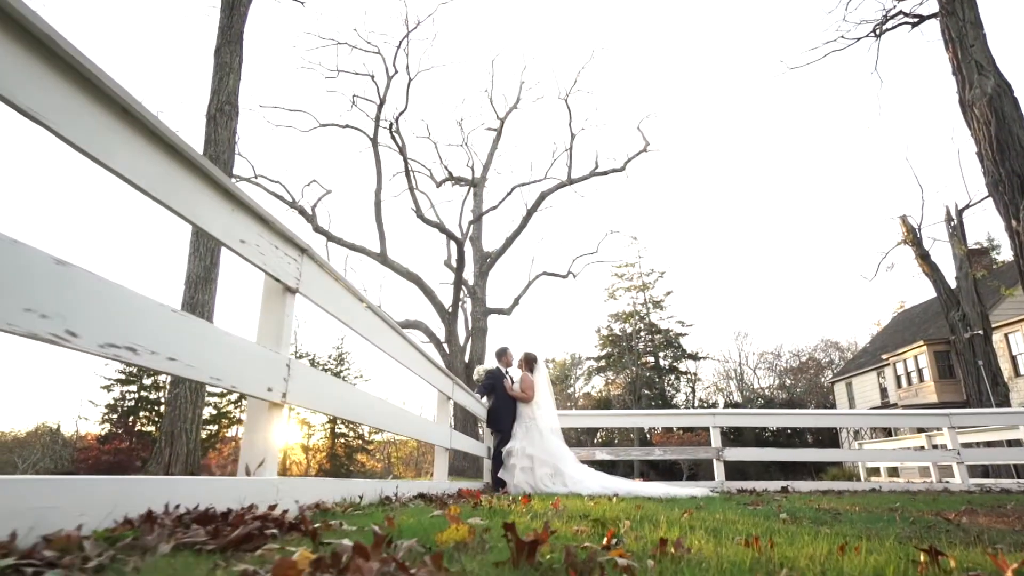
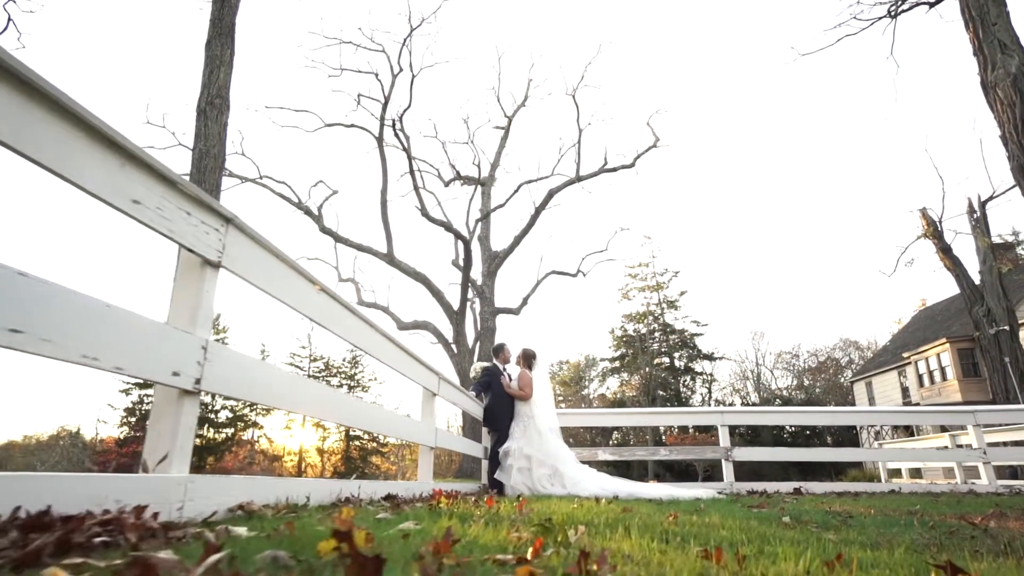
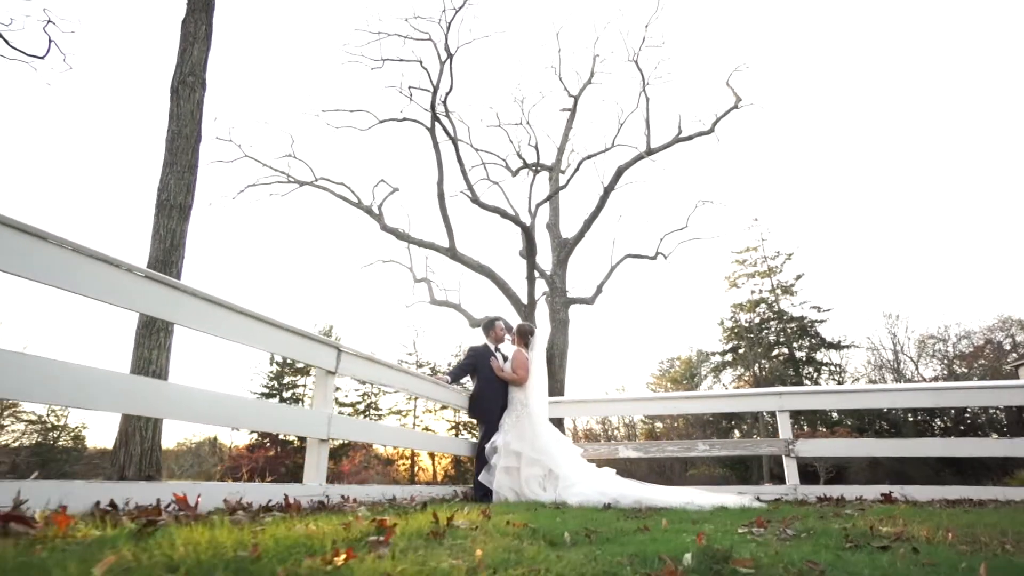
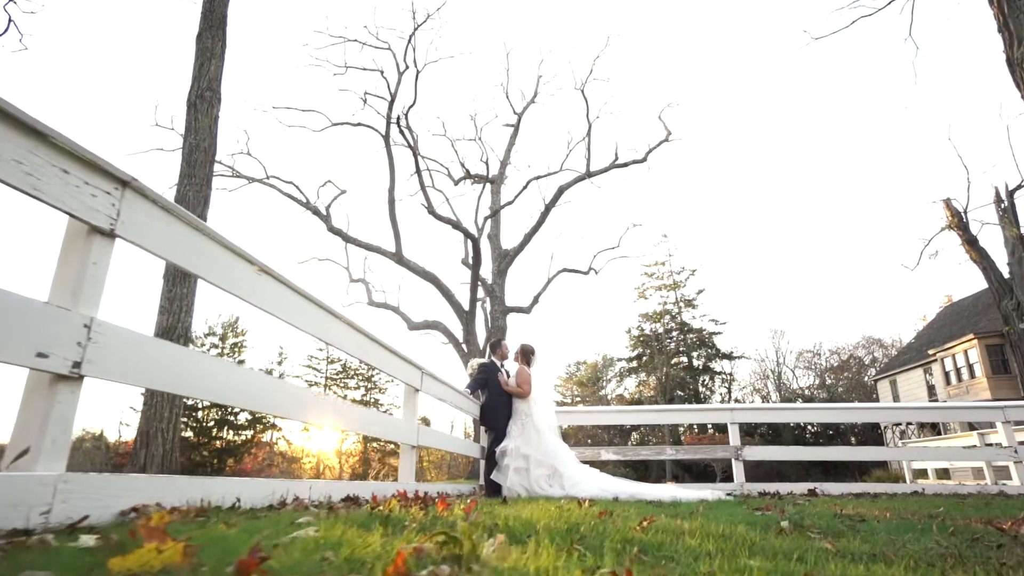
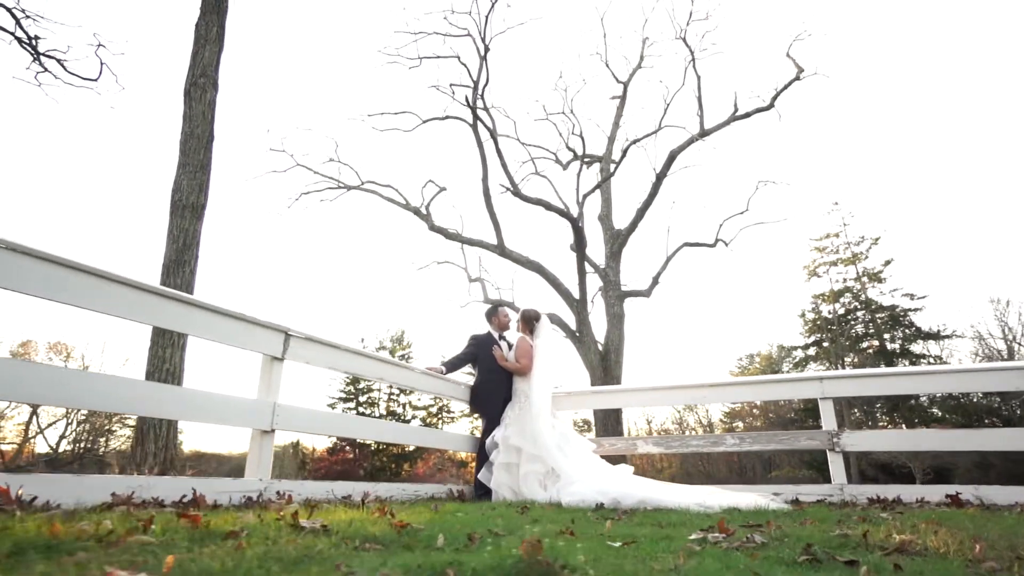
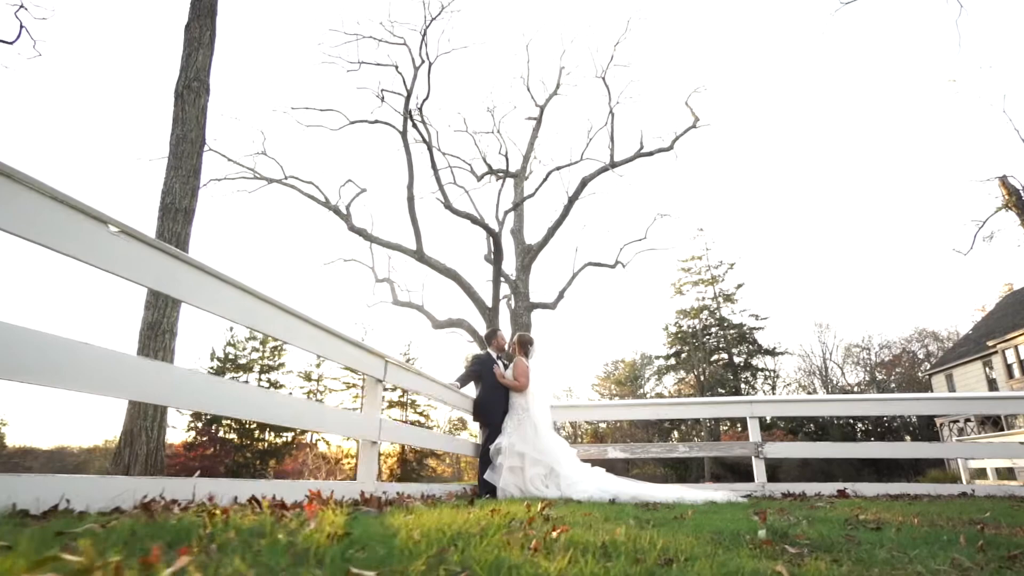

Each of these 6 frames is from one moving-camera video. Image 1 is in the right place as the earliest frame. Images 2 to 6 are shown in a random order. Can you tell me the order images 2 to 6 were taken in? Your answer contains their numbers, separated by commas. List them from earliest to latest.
2, 4, 6, 3, 5
